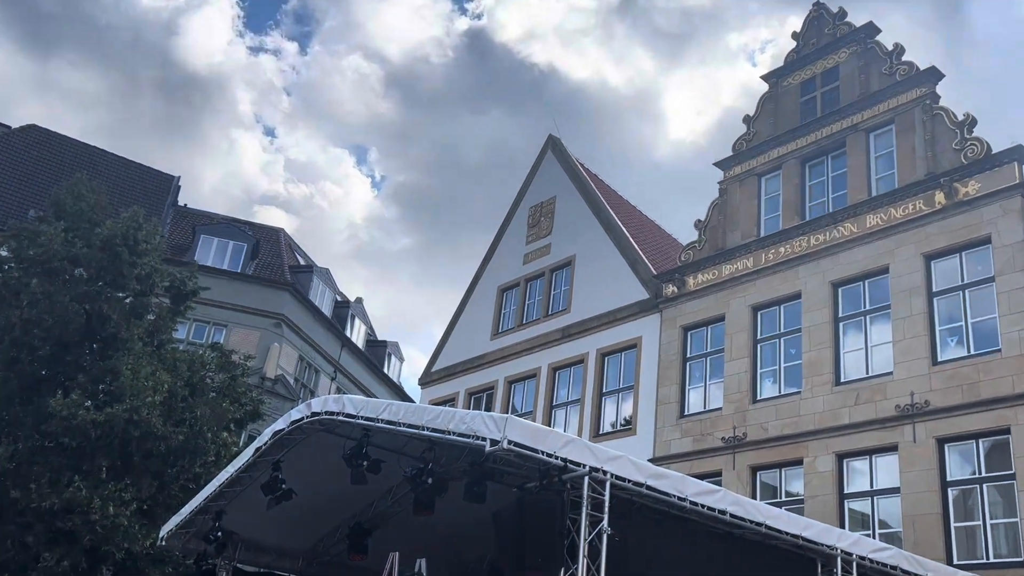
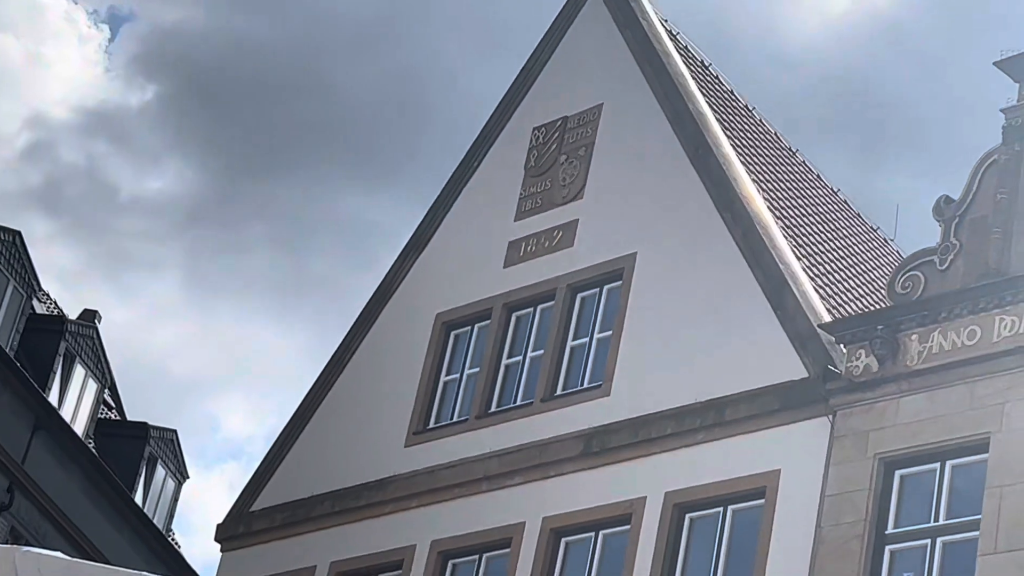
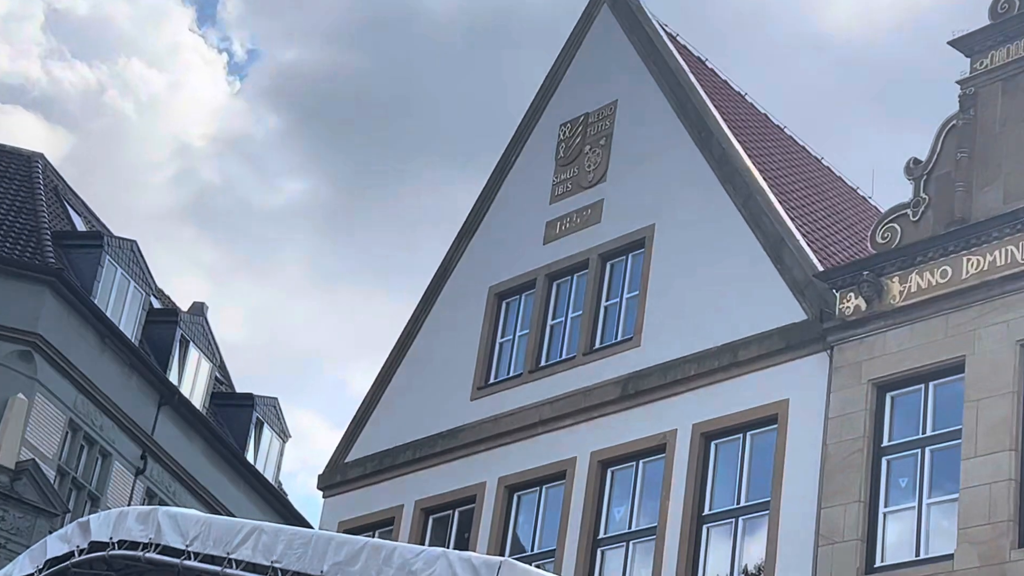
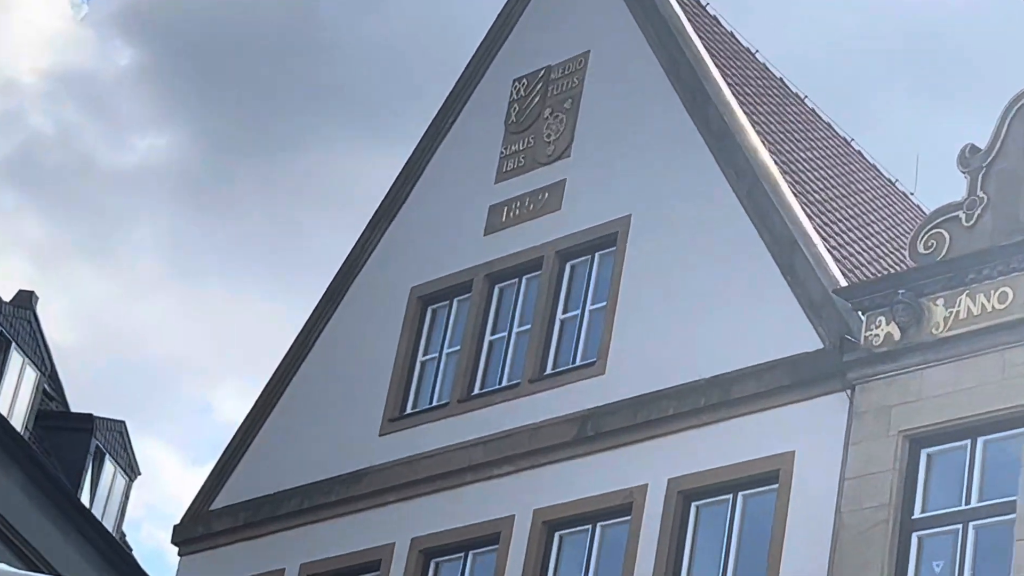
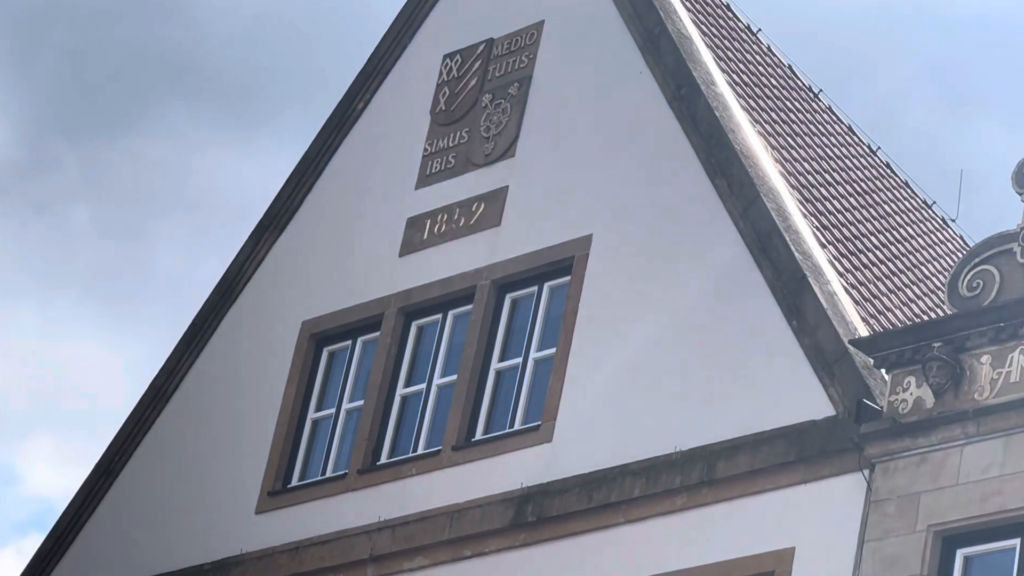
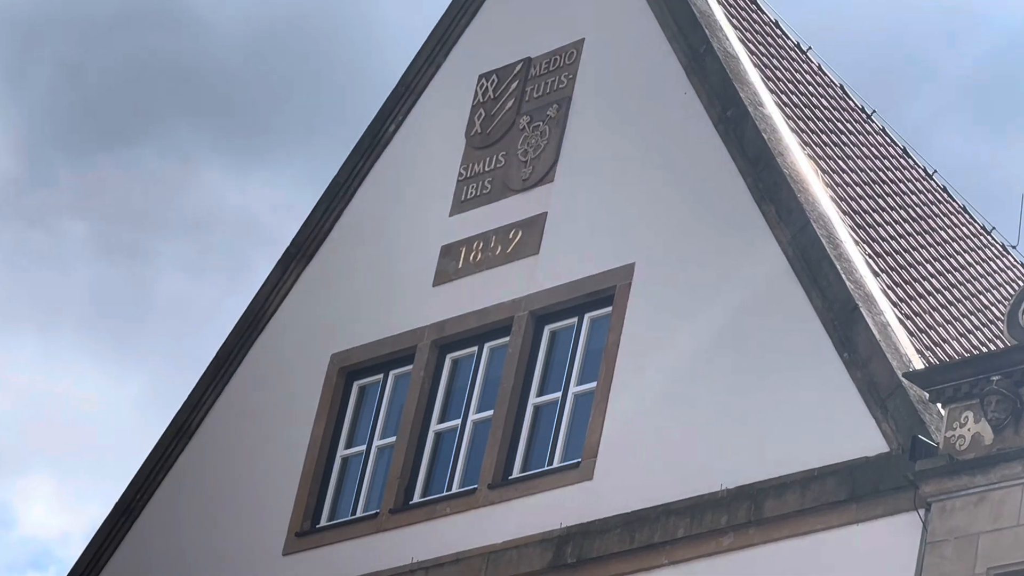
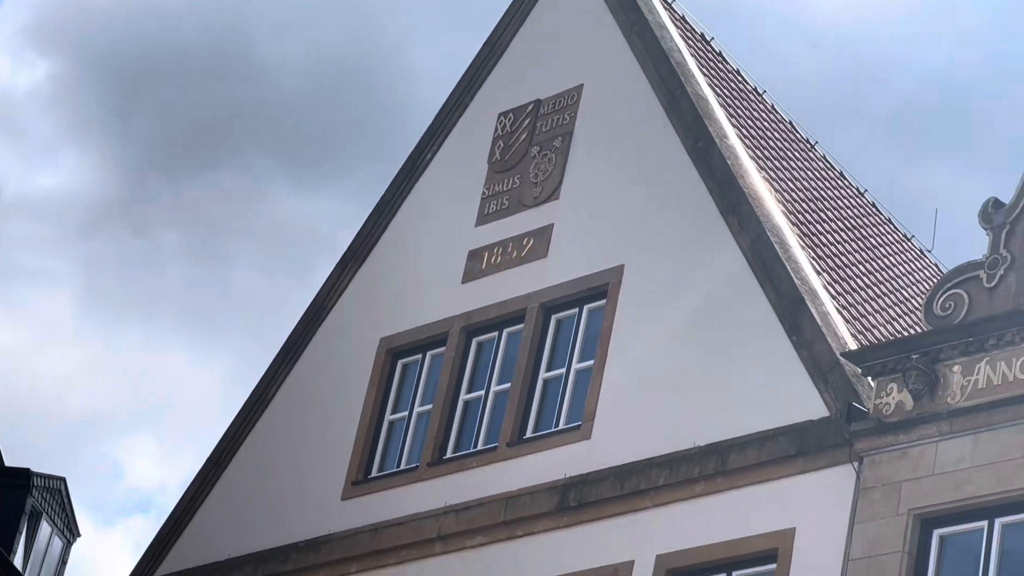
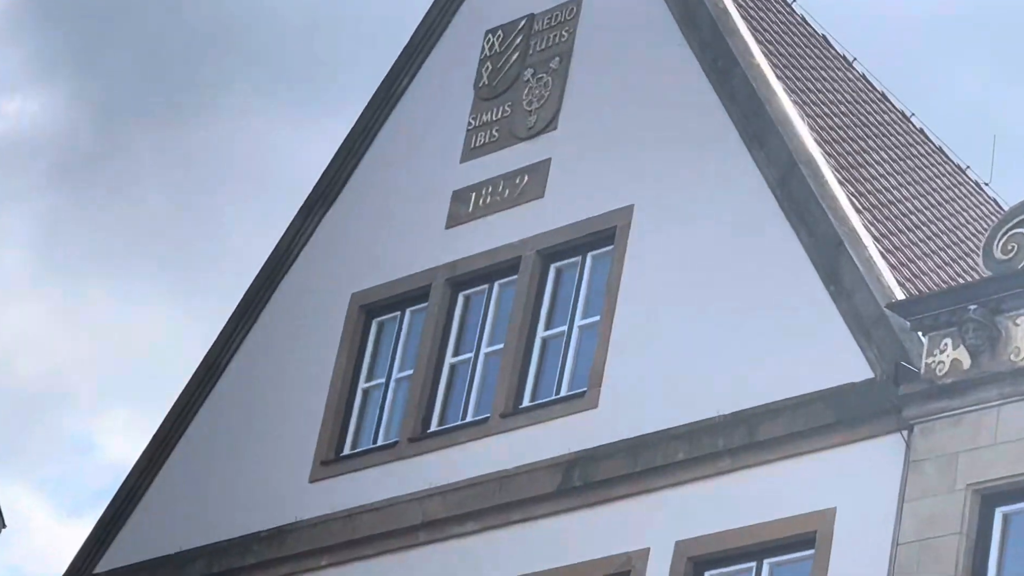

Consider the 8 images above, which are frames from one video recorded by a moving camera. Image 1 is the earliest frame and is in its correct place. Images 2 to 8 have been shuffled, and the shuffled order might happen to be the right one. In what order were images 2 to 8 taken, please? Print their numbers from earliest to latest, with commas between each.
3, 4, 8, 5, 6, 7, 2
